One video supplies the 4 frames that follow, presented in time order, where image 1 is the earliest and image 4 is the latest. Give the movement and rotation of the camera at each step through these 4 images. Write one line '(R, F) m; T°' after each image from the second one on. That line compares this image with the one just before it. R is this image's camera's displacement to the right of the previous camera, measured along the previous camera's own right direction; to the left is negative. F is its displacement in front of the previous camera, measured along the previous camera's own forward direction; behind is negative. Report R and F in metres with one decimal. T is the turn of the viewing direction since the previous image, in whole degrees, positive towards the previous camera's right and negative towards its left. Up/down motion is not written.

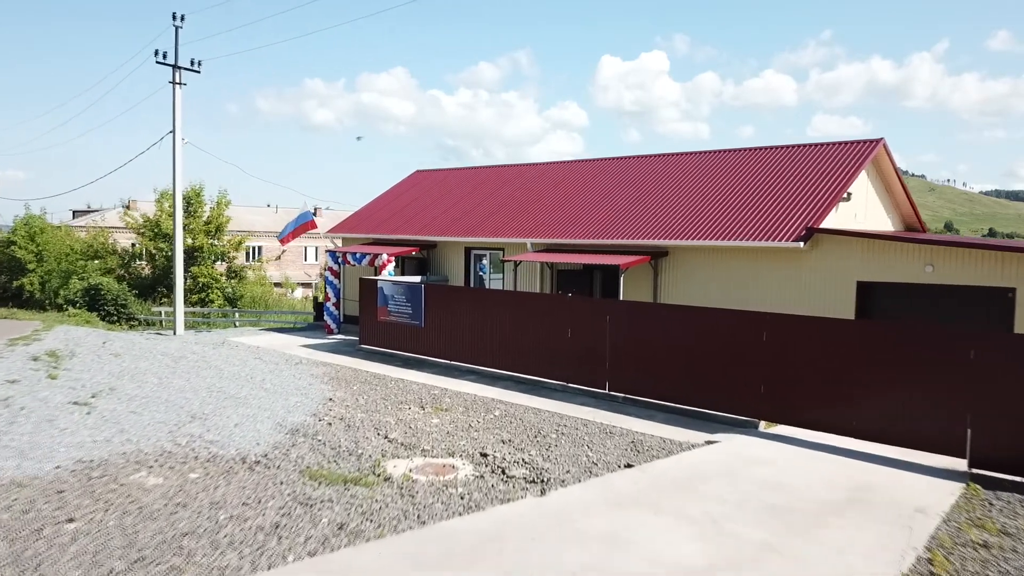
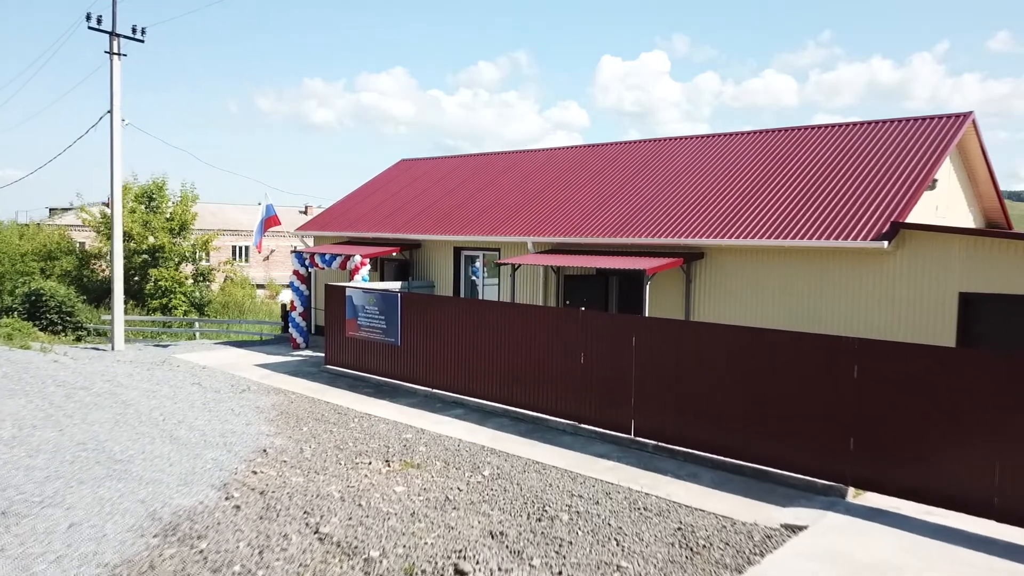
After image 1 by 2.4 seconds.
(+0.1, +3.2) m; 0°
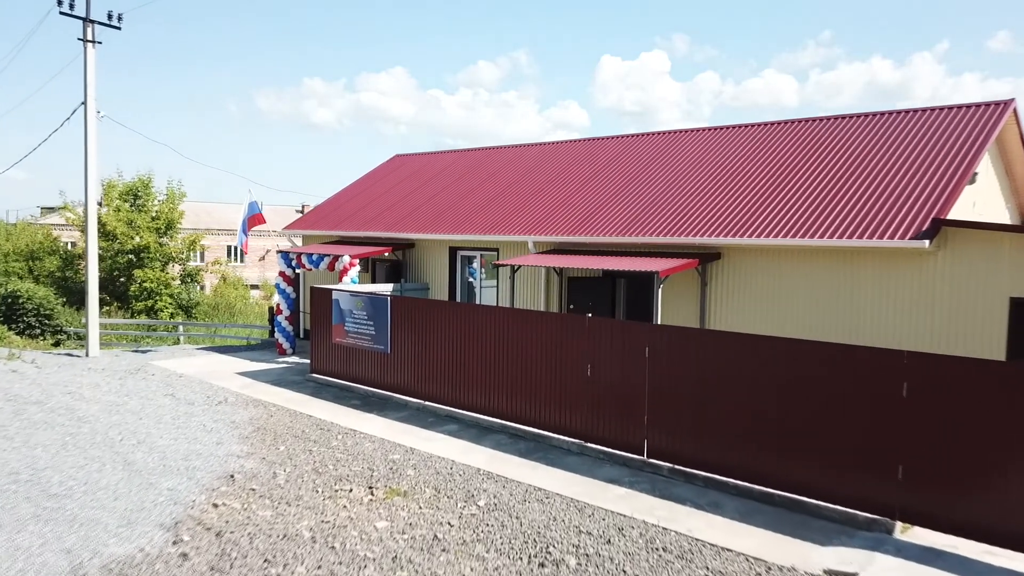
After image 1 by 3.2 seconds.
(0.0, +1.1) m; 0°
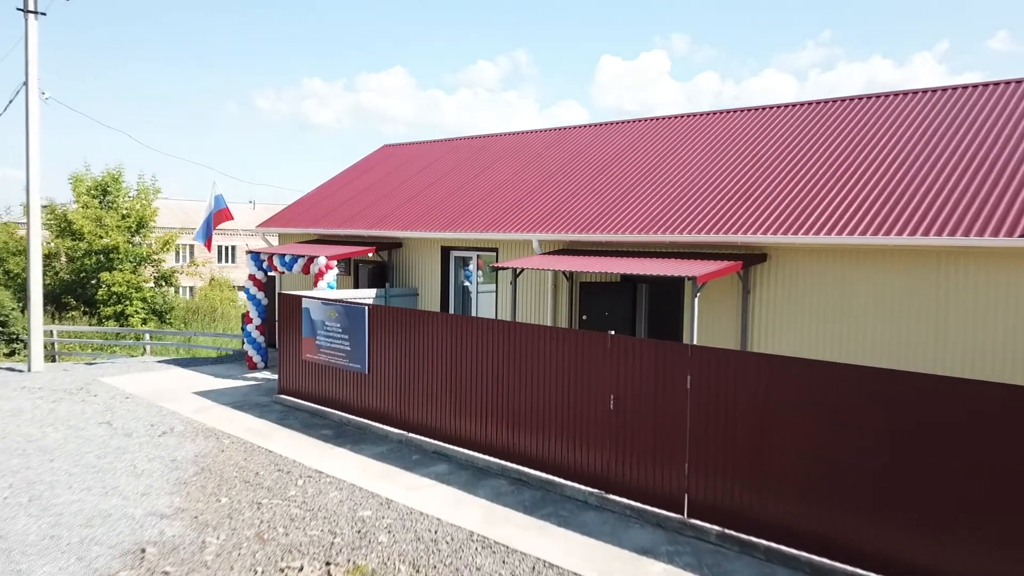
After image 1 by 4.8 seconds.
(0.0, +2.1) m; 0°
